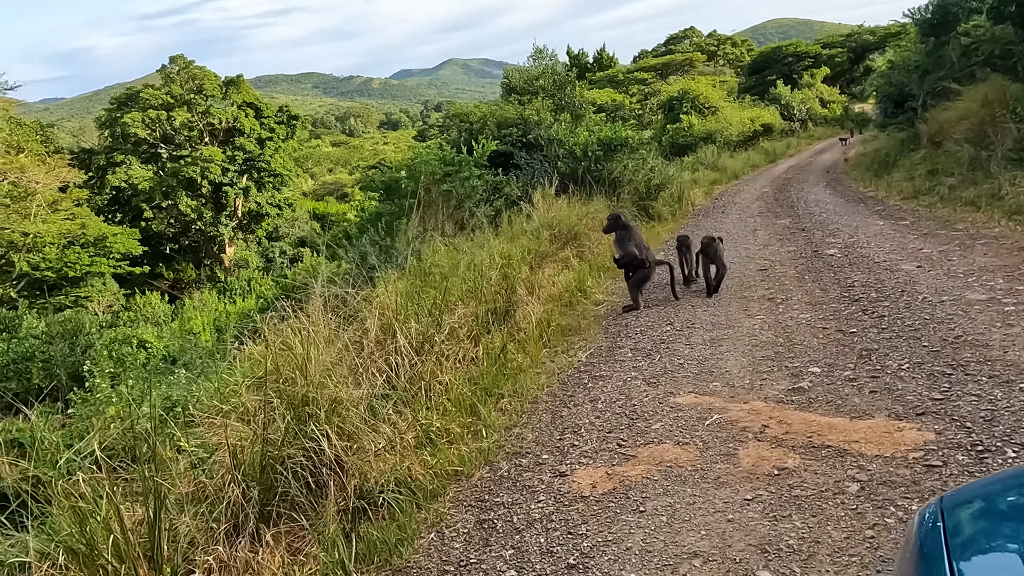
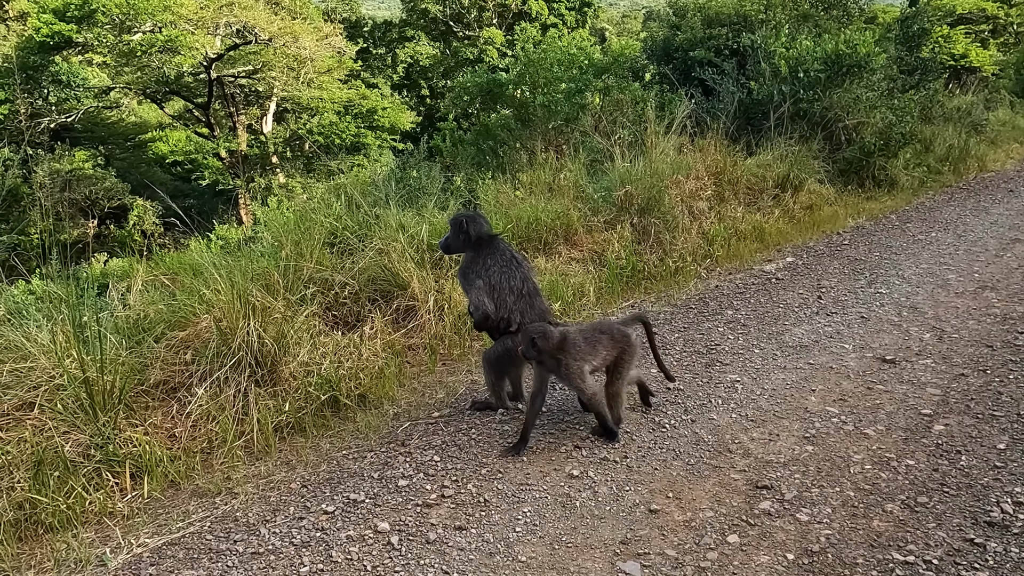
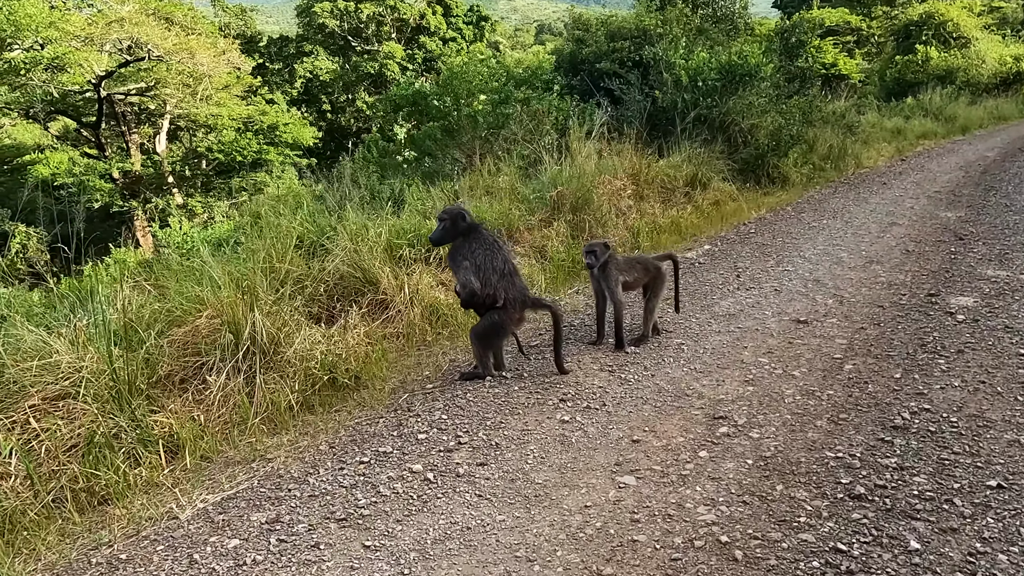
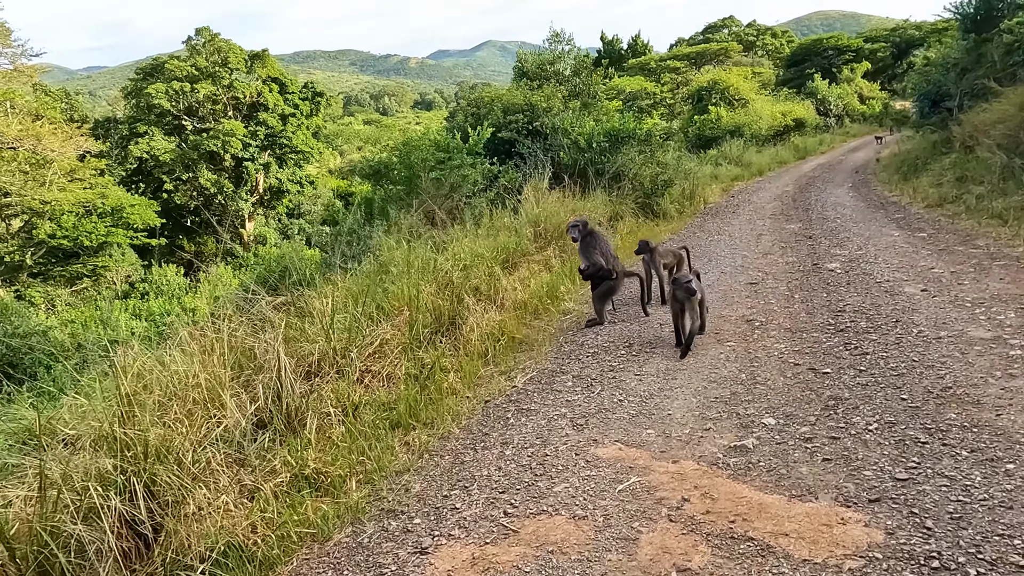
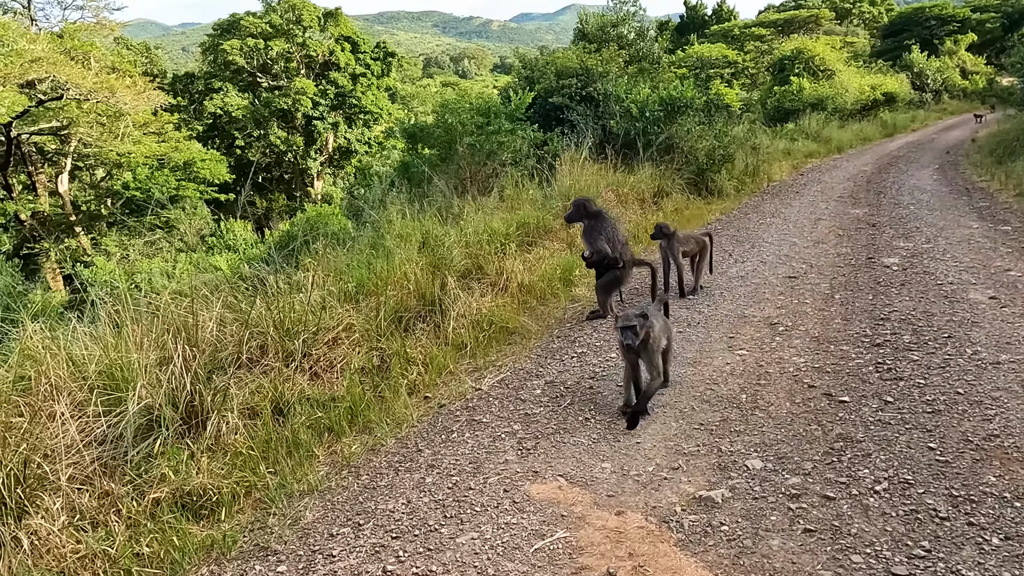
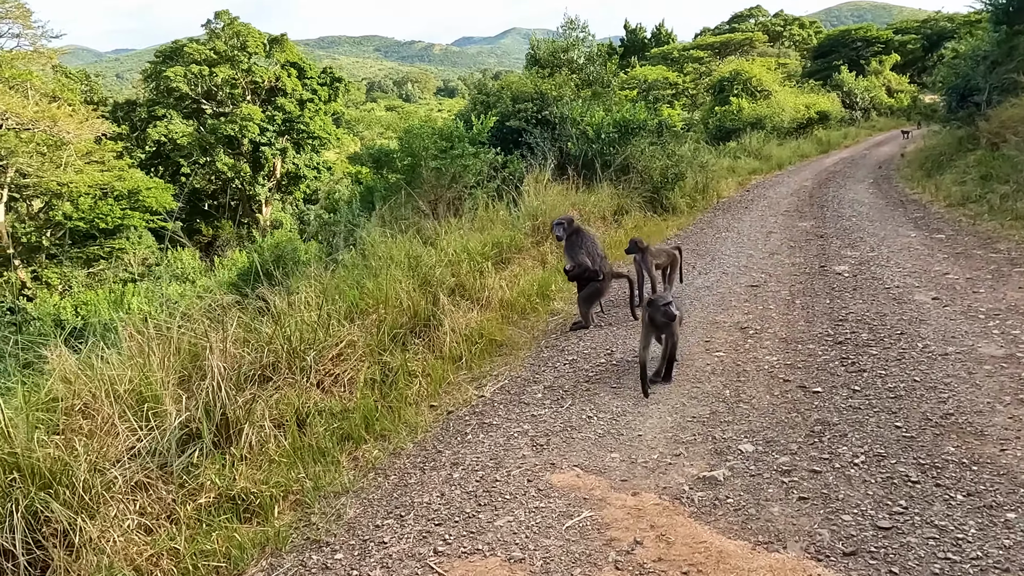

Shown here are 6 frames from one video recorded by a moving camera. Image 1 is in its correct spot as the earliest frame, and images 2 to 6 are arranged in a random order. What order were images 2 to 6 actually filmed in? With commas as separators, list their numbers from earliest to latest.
4, 6, 5, 3, 2
